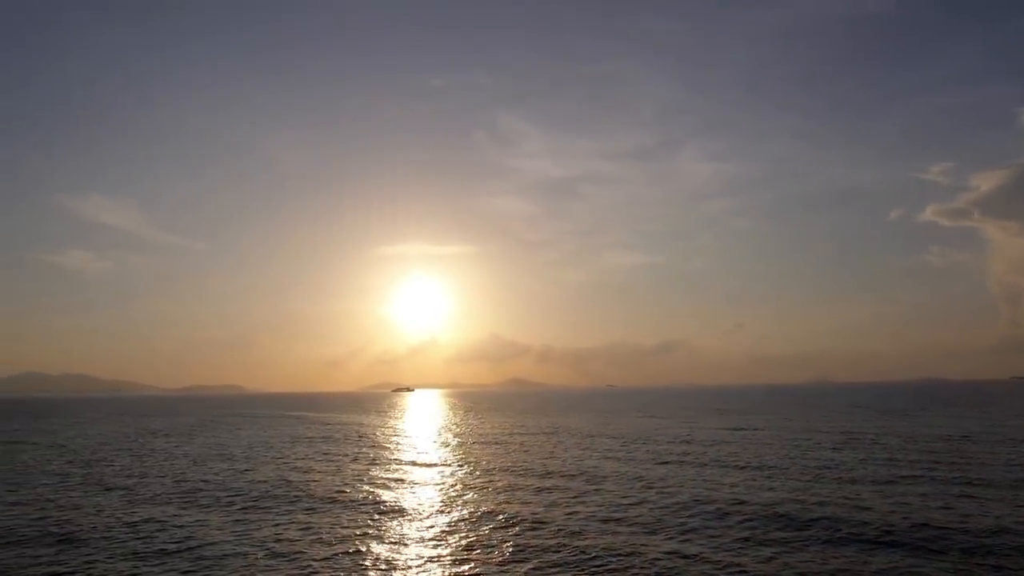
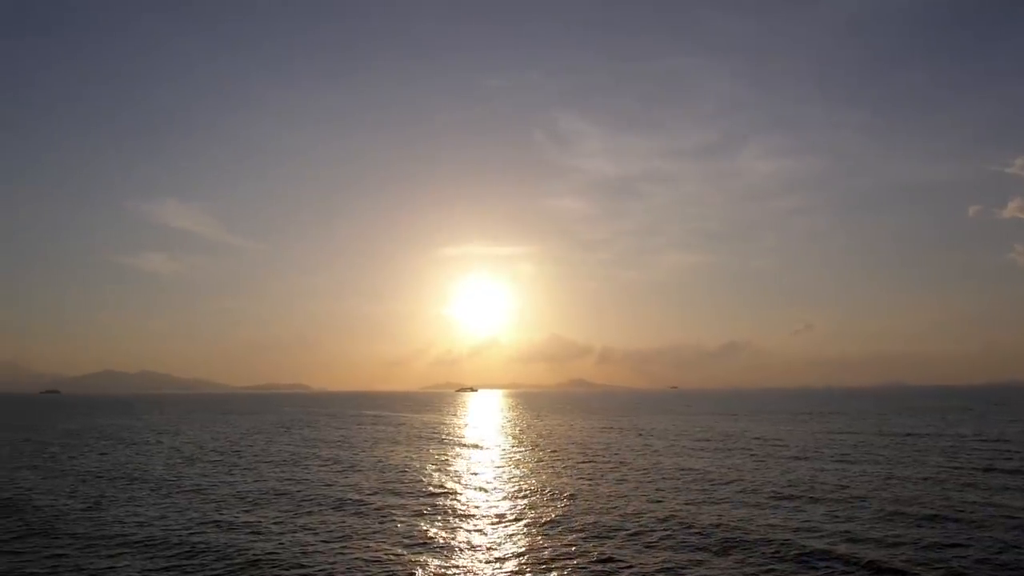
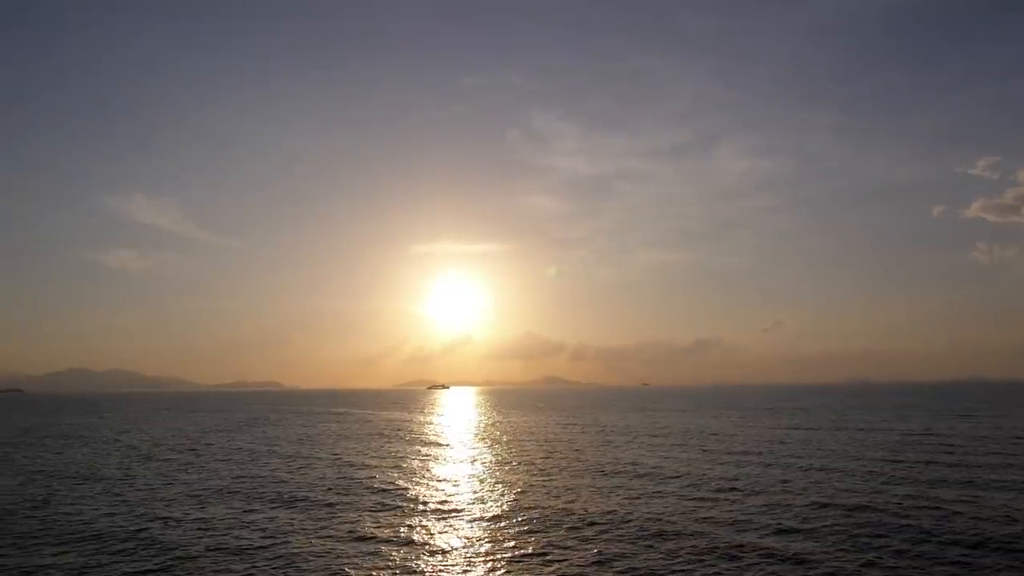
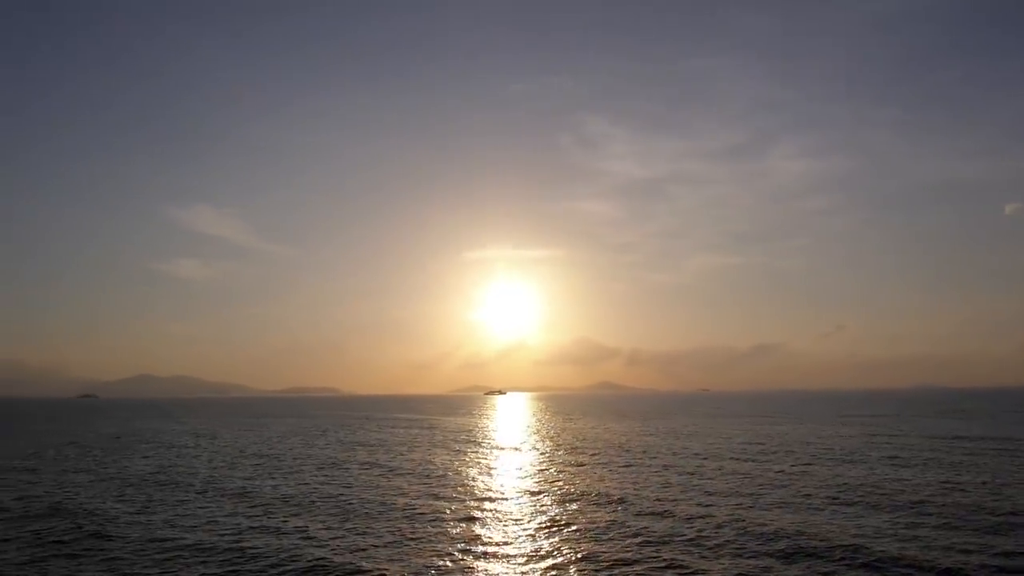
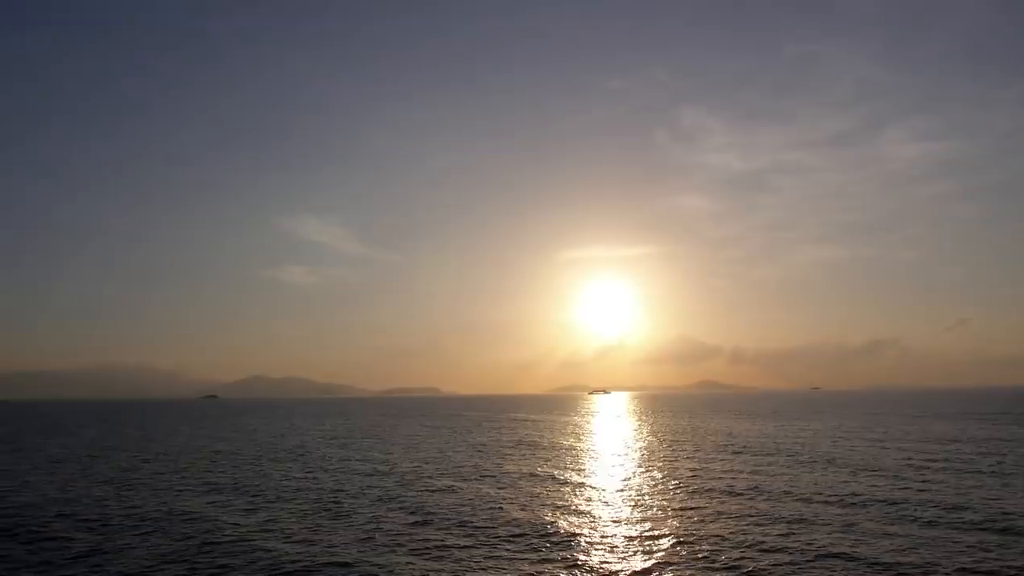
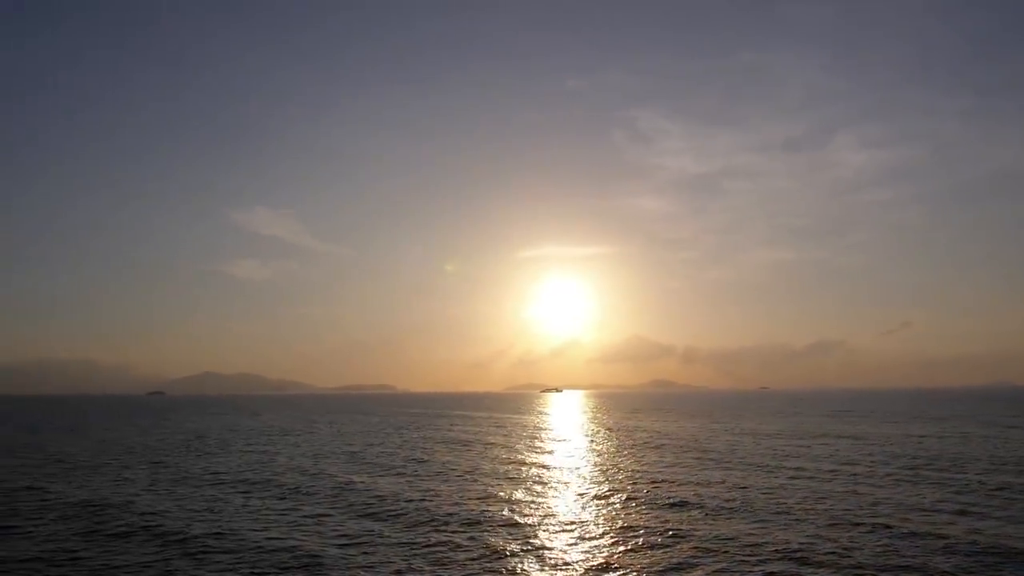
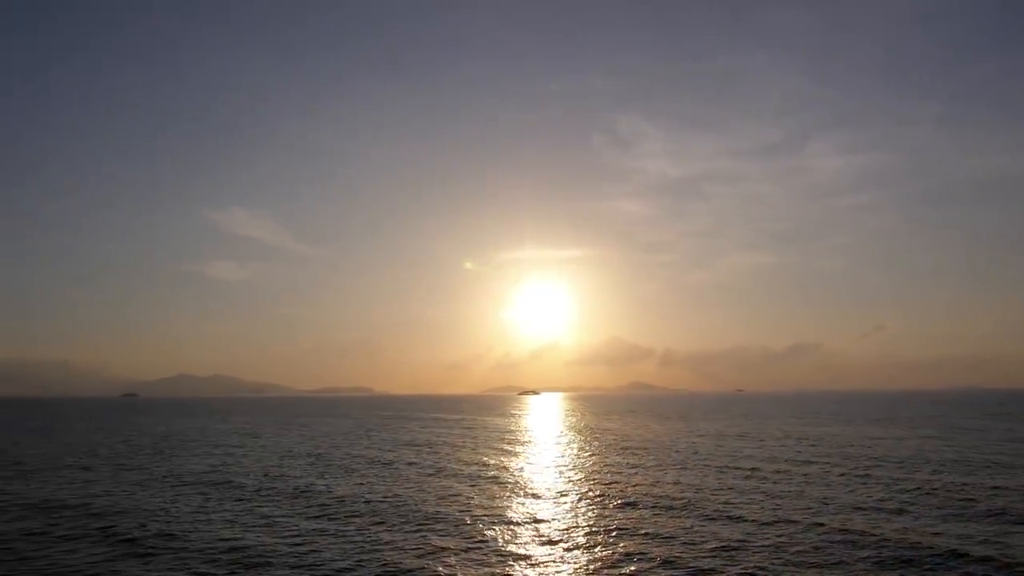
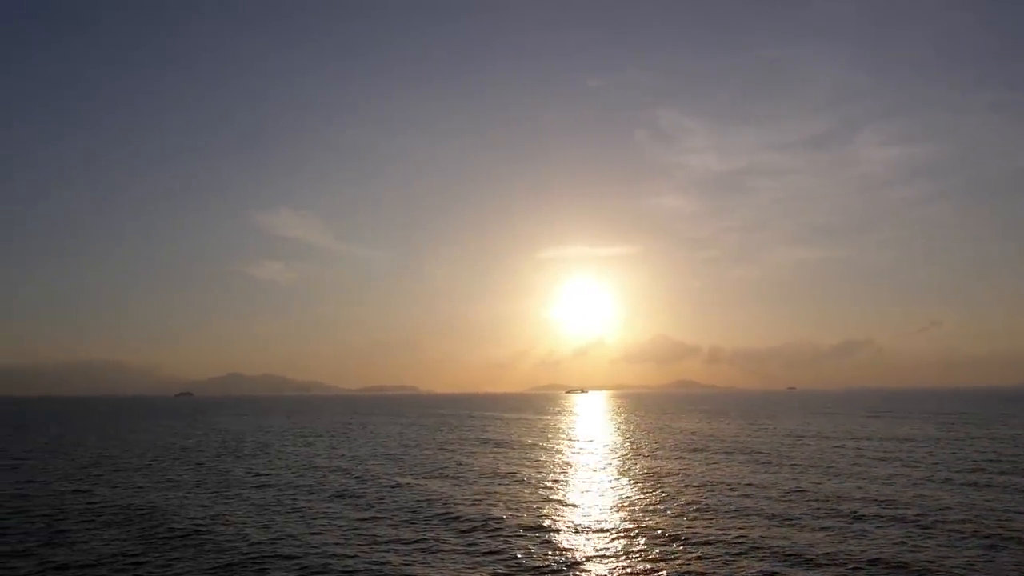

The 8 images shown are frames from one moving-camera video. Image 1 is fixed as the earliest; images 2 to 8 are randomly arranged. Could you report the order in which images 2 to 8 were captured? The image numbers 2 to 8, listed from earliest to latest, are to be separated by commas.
3, 2, 4, 7, 6, 8, 5
